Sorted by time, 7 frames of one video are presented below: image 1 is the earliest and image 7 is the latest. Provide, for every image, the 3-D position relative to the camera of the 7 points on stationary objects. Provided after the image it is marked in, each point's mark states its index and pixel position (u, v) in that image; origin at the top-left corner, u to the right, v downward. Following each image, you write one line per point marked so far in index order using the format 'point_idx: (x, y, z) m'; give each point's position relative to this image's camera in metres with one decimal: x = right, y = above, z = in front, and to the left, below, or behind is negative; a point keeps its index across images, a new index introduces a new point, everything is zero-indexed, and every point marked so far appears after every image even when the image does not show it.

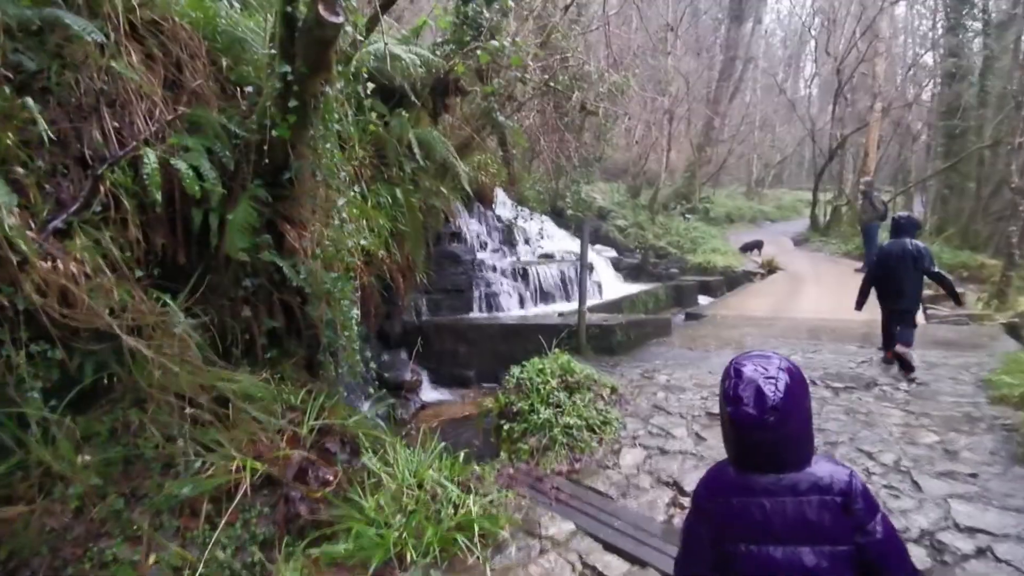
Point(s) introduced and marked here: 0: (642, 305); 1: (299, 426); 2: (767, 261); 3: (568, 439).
0: (+2.6, -0.3, +11.4) m
1: (-1.7, -1.1, +4.5) m
2: (+8.0, +0.8, +17.9) m
3: (+0.4, -1.2, +4.6) m
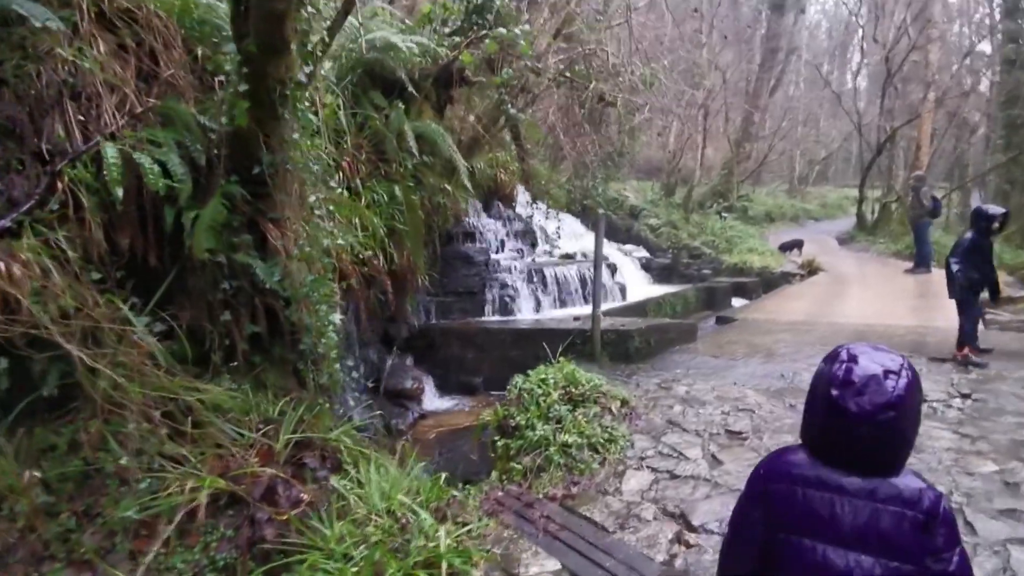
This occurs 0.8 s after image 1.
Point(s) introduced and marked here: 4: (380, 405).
0: (+3.0, -0.4, +10.8) m
1: (-1.7, -1.1, +4.1) m
2: (+8.8, +0.8, +16.9) m
3: (+0.4, -1.3, +4.2) m
4: (-1.4, -1.2, +6.1) m
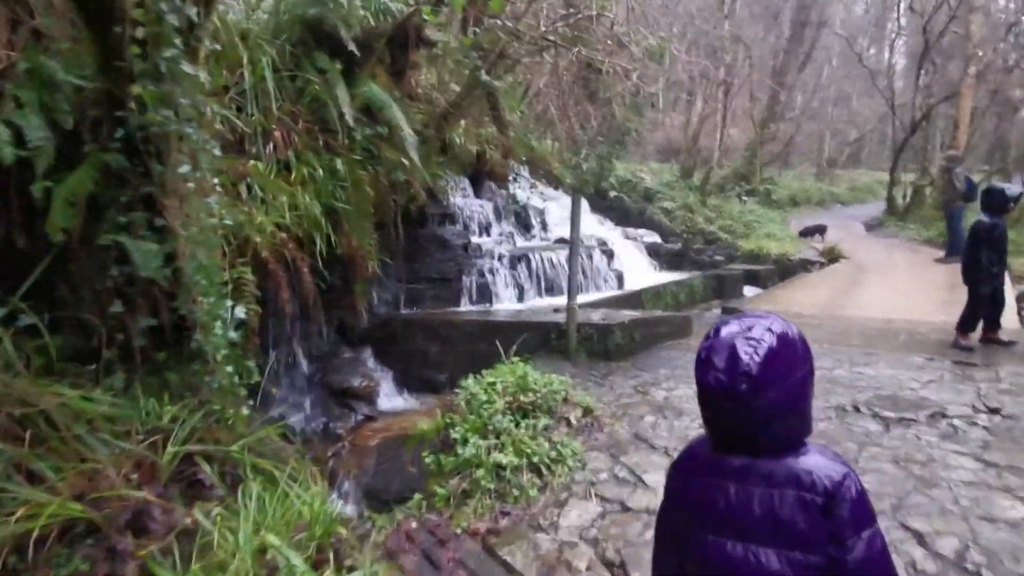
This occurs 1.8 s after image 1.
0: (+2.8, -0.1, +10.0) m
1: (-2.2, -1.0, +3.6) m
2: (+8.9, +1.1, +15.8) m
3: (-0.1, -1.2, +3.5) m
4: (-1.8, -1.1, +5.5) m
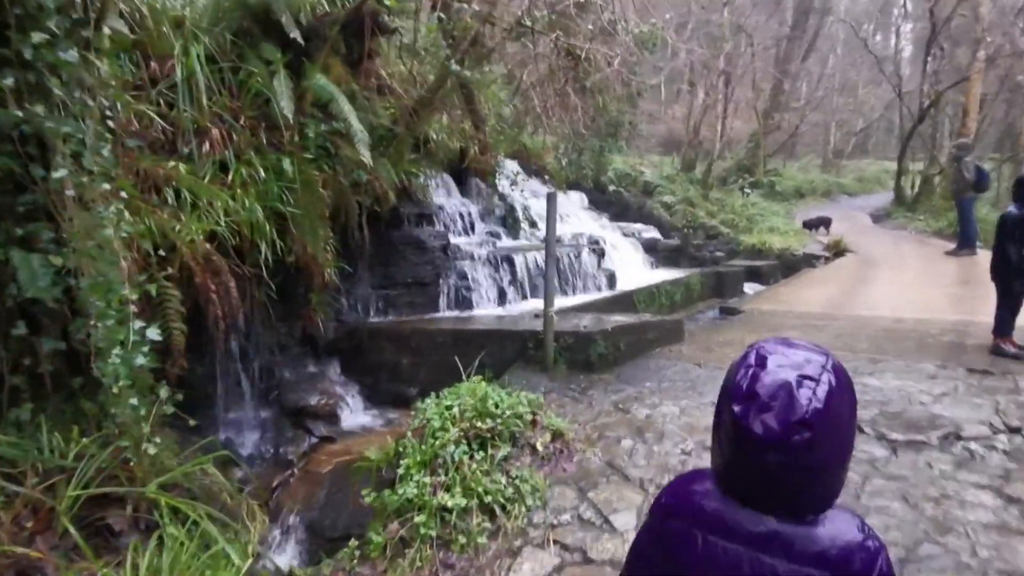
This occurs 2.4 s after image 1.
0: (+2.6, -0.1, +9.5) m
1: (-2.5, -1.2, +3.1) m
2: (+8.7, +1.2, +15.2) m
3: (-0.4, -1.3, +3.1) m
4: (-2.1, -1.2, +5.0) m
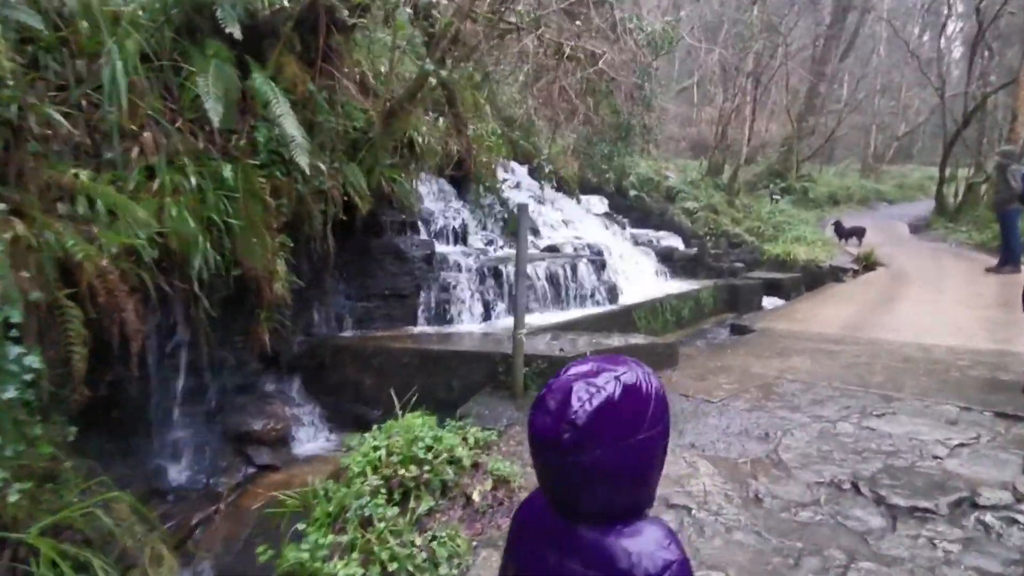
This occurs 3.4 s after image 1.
0: (+2.5, -0.4, +8.9) m
1: (-3.0, -1.3, +2.8) m
2: (+8.9, +0.8, +14.3) m
3: (-0.8, -1.5, +2.6) m
4: (-2.4, -1.3, +4.7) m
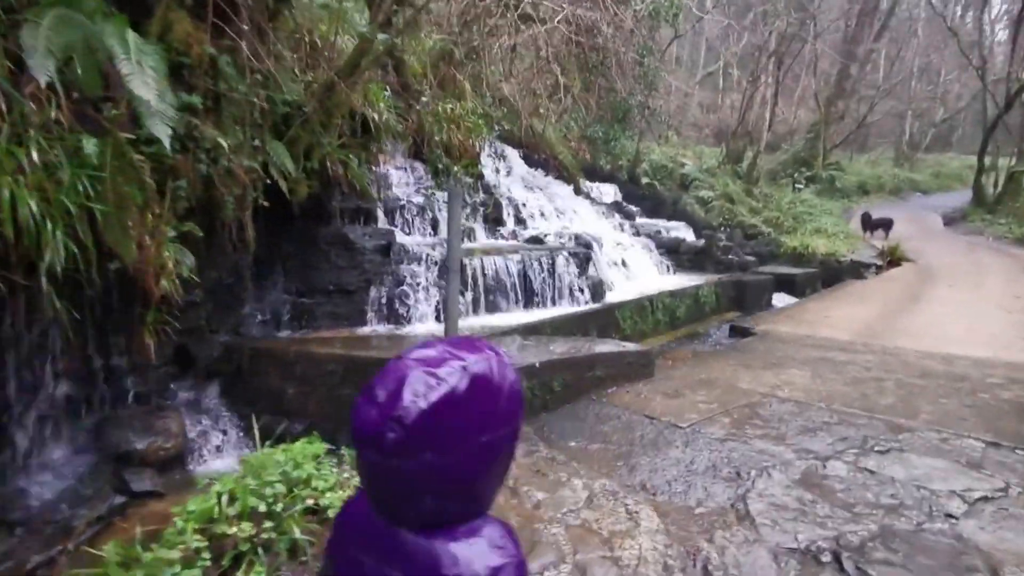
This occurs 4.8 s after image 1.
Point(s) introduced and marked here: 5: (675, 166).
0: (+2.1, -0.3, +8.0) m
1: (-3.6, -1.3, +2.2) m
2: (+8.8, +0.9, +13.1) m
3: (-1.5, -1.5, +1.9) m
4: (-3.0, -1.3, +4.0) m
5: (+4.8, +3.6, +16.8) m
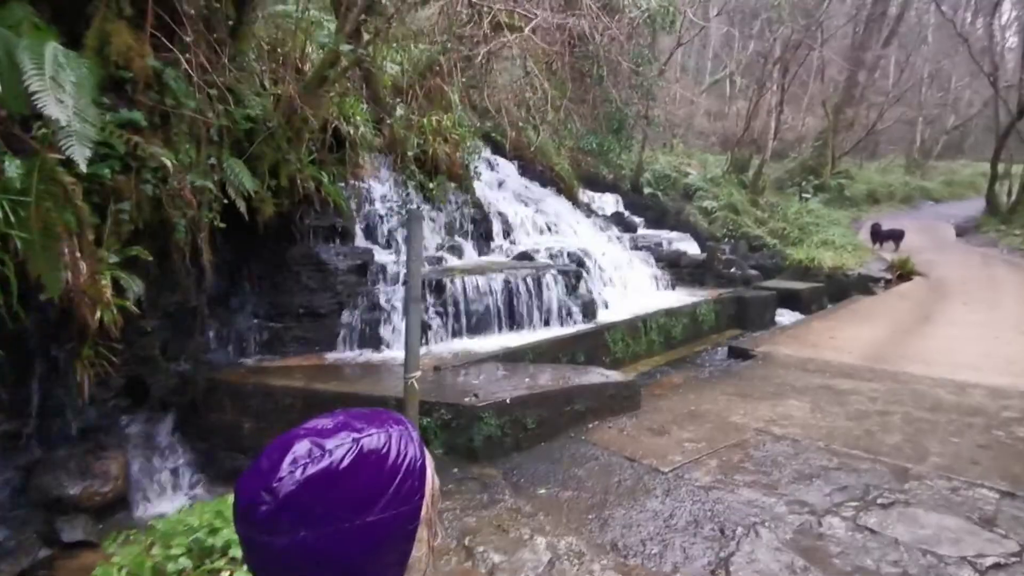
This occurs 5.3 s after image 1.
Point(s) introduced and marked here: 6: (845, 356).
0: (+2.0, -0.6, +7.6) m
1: (-3.8, -1.5, +1.9) m
2: (+8.7, +0.6, +12.7) m
3: (-1.7, -1.7, +1.6) m
4: (-3.2, -1.5, +3.7) m
5: (+4.7, +3.2, +16.4) m
6: (+4.1, -0.8, +7.1) m
